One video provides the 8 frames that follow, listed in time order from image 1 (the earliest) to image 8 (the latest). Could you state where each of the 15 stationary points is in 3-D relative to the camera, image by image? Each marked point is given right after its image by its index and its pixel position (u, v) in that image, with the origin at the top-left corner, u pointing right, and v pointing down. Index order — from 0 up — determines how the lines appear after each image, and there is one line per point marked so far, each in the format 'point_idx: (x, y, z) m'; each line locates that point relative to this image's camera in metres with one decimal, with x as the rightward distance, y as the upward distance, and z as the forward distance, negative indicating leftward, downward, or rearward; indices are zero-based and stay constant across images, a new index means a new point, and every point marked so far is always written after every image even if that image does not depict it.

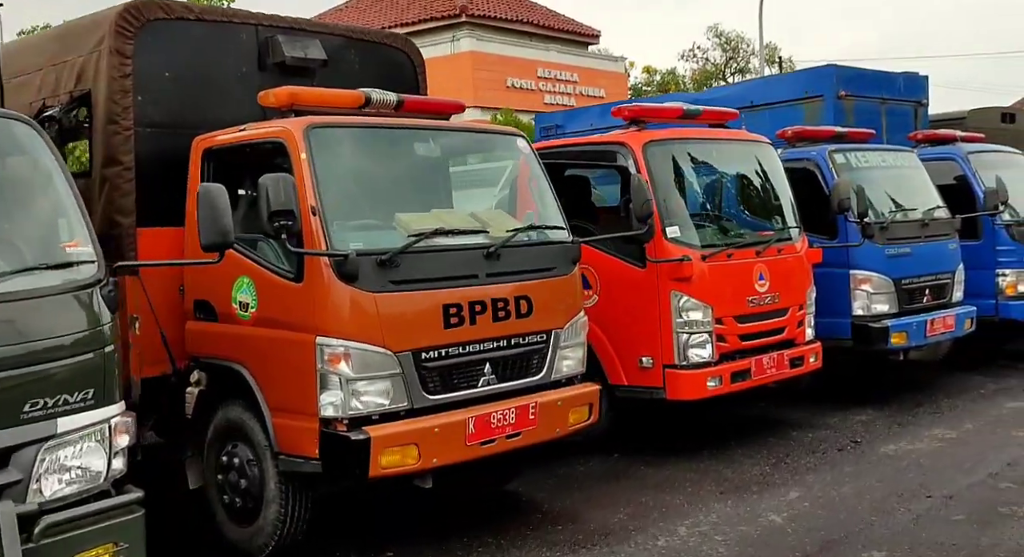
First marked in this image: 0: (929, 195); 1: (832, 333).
0: (+3.7, +0.7, +8.7) m
1: (+2.5, -0.4, +7.8) m
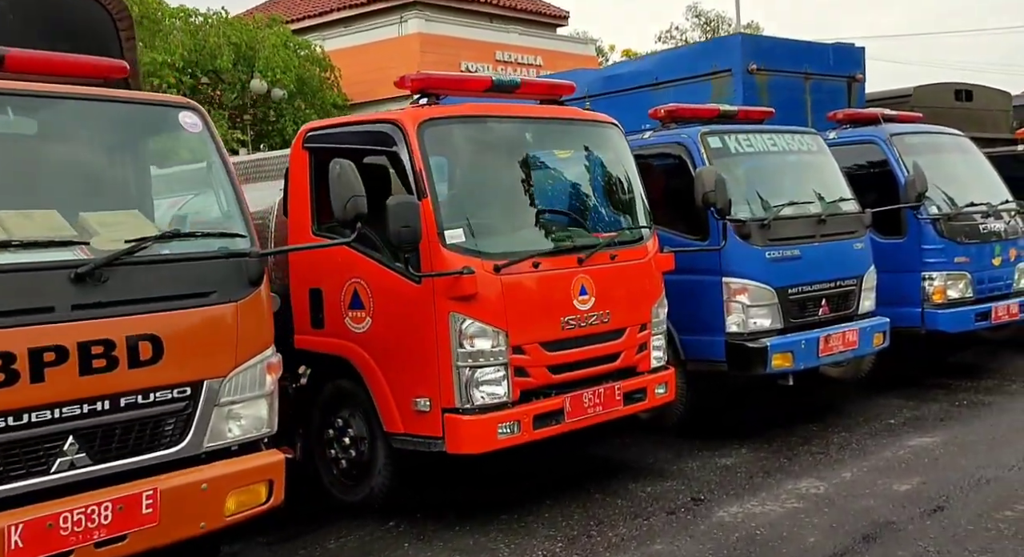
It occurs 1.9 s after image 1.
0: (+2.5, +0.7, +7.4) m
1: (+1.3, -0.5, +6.5) m
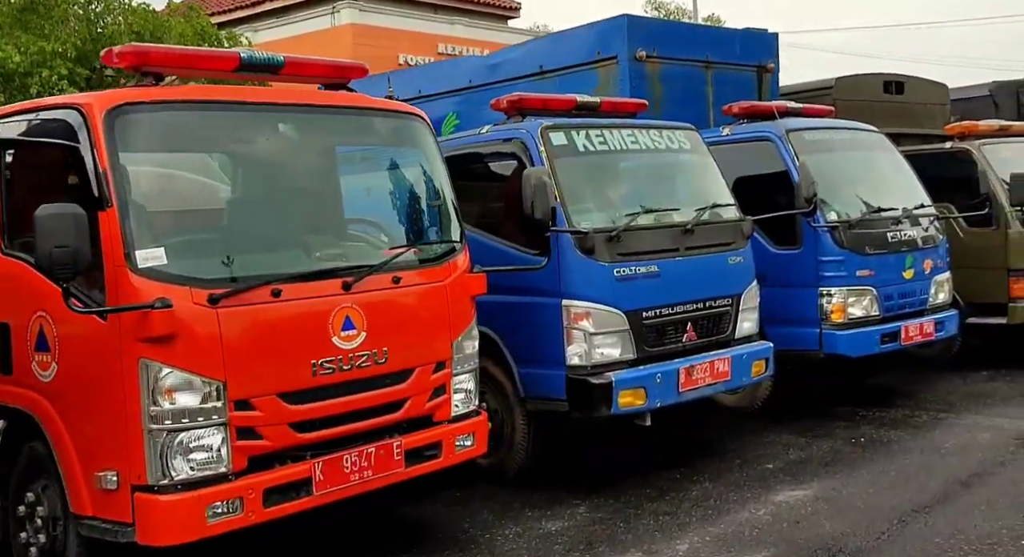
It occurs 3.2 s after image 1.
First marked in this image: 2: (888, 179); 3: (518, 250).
0: (+1.3, +0.6, +6.5) m
1: (+0.2, -0.6, +5.4) m
2: (+3.1, +0.8, +8.2) m
3: (0.0, +0.1, +5.6) m
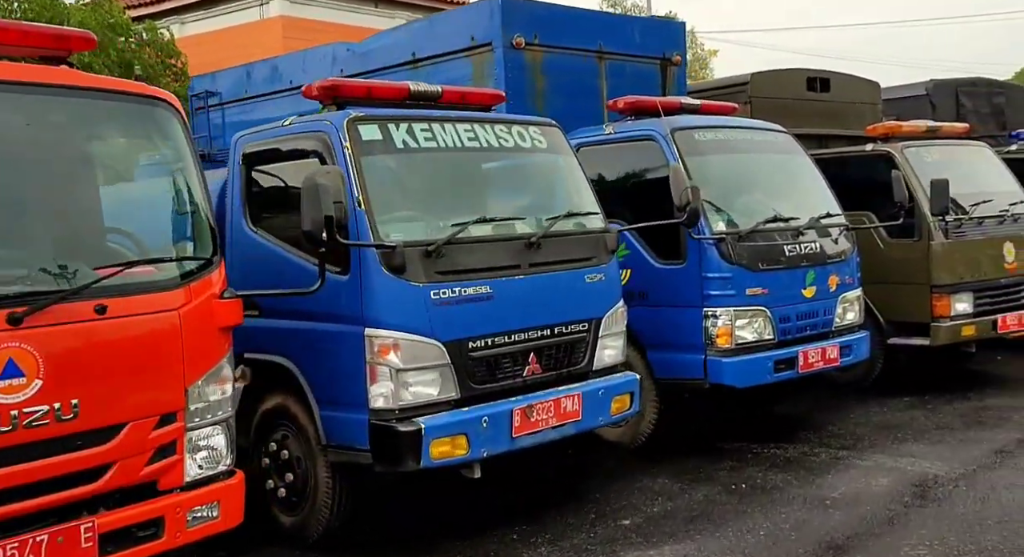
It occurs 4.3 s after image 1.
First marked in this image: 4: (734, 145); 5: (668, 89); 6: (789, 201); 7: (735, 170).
0: (+0.4, +0.4, +5.6) m
1: (-0.8, -0.7, +4.5) m
2: (+2.0, +0.7, +7.3) m
3: (-0.9, 0.0, +4.7) m
4: (+1.6, +1.0, +7.1) m
5: (+1.4, +1.7, +8.8) m
6: (+1.9, +0.6, +7.1) m
7: (+1.5, +0.8, +7.0) m
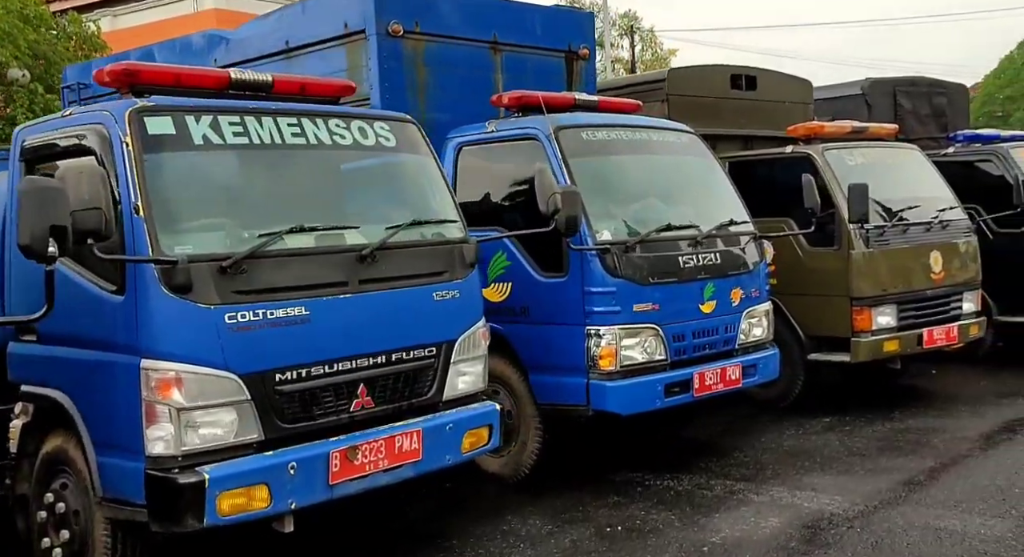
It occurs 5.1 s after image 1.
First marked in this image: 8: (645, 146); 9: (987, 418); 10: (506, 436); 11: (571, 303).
0: (-0.4, +0.4, +4.9) m
1: (-1.5, -0.8, +3.8) m
2: (+1.2, +0.6, +6.7) m
3: (-1.7, -0.1, +4.0) m
4: (+0.7, +0.9, +6.5) m
5: (+0.5, +1.6, +8.2) m
6: (+1.1, +0.5, +6.5) m
7: (+0.7, +0.7, +6.4) m
8: (+0.9, +0.9, +6.6) m
9: (+3.8, -1.1, +7.9) m
10: (0.0, -1.0, +6.2) m
11: (+0.3, -0.1, +5.8) m
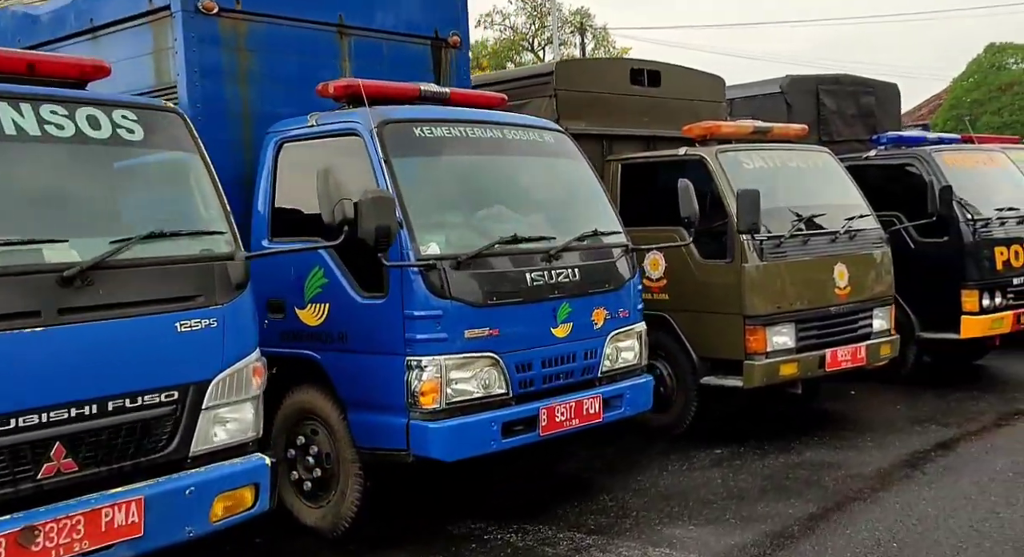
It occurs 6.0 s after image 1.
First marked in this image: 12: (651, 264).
0: (-1.3, +0.3, +4.0) m
1: (-2.4, -0.9, +2.9) m
2: (+0.2, +0.5, +5.9) m
3: (-2.6, -0.2, +3.0) m
4: (-0.2, +0.8, +5.7) m
5: (-0.5, +1.5, +7.3) m
6: (+0.1, +0.4, +5.7) m
7: (-0.3, +0.6, +5.5) m
8: (-0.1, +0.8, +5.8) m
9: (+2.8, -1.3, +7.2) m
10: (-1.0, -1.1, +5.3) m
11: (-0.6, -0.2, +4.9) m
12: (+1.1, +0.1, +7.9) m
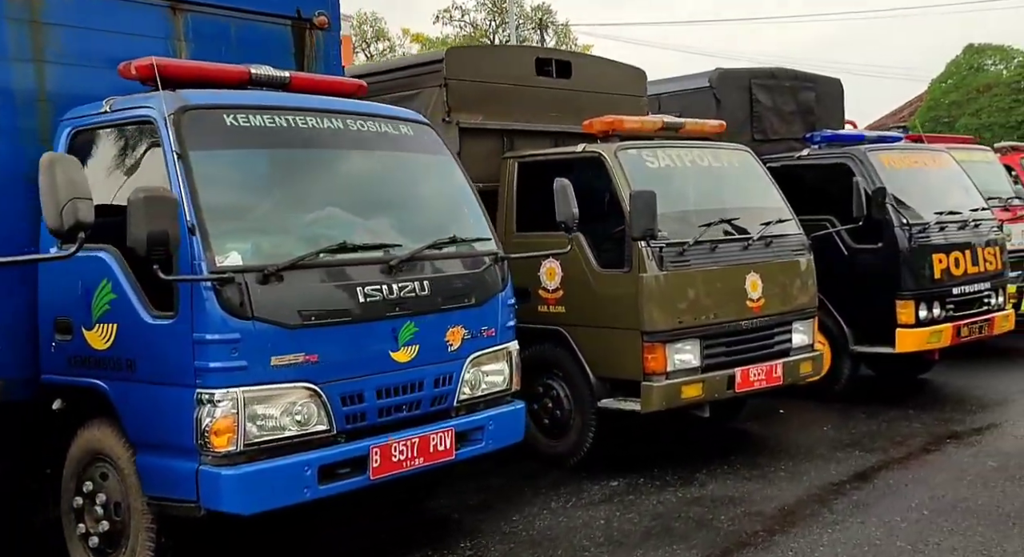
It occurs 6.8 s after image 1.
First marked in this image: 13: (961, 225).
0: (-2.1, +0.2, +3.2) m
1: (-3.1, -1.0, +2.0) m
2: (-0.6, +0.4, +5.1) m
3: (-3.3, -0.2, +2.2) m
4: (-1.0, +0.7, +4.9) m
5: (-1.4, +1.4, +6.5) m
6: (-0.7, +0.3, +4.9) m
7: (-1.1, +0.5, +4.7) m
8: (-0.9, +0.7, +5.0) m
9: (+1.9, -1.3, +6.5) m
10: (-1.8, -1.2, +4.5) m
11: (-1.4, -0.3, +4.1) m
12: (+0.3, 0.0, +7.2) m
13: (+4.4, +0.5, +9.6) m
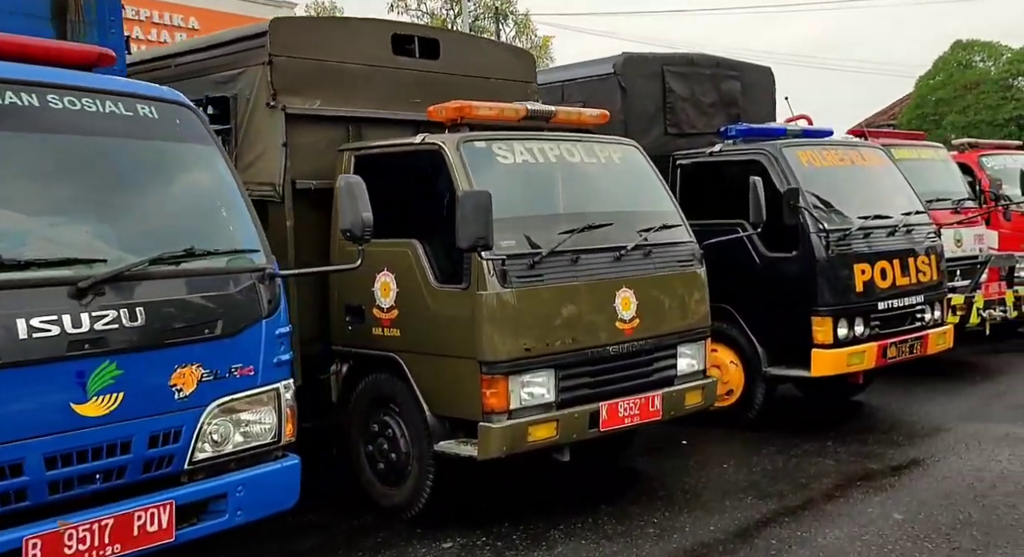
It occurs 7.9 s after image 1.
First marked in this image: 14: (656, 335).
0: (-3.0, +0.1, +2.0) m
1: (-4.1, -1.1, +0.8) m
2: (-1.6, +0.3, +3.9) m
3: (-4.2, -0.3, +0.9) m
4: (-2.0, +0.6, +3.7) m
5: (-2.4, +1.3, +5.3) m
6: (-1.7, +0.2, +3.7) m
7: (-2.0, +0.4, +3.5) m
8: (-1.9, +0.6, +3.8) m
9: (+0.9, -1.5, +5.4) m
10: (-2.8, -1.3, +3.3) m
11: (-2.4, -0.4, +2.9) m
12: (-0.8, -0.1, +6.0) m
13: (+3.3, +0.4, +8.6) m
14: (+0.9, -0.4, +6.1) m
